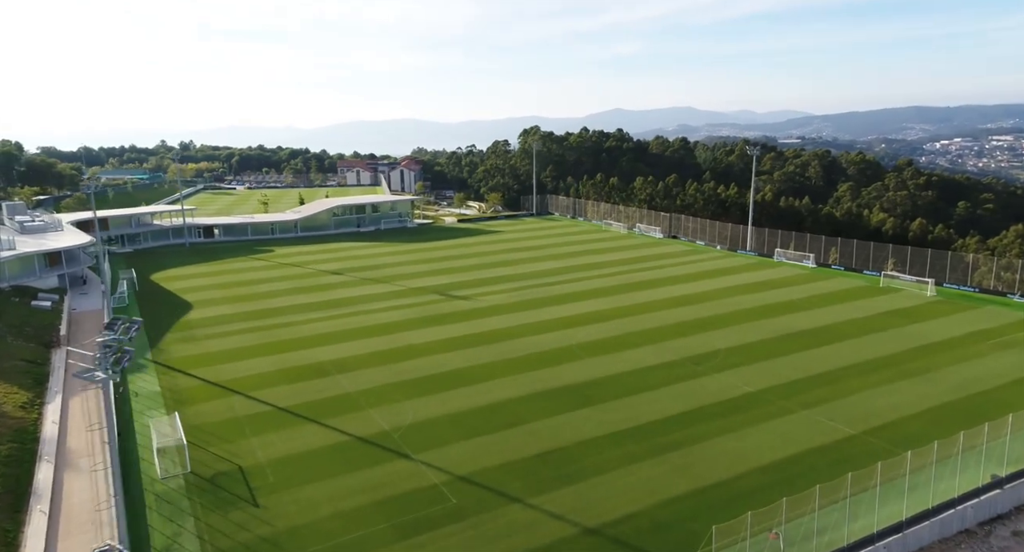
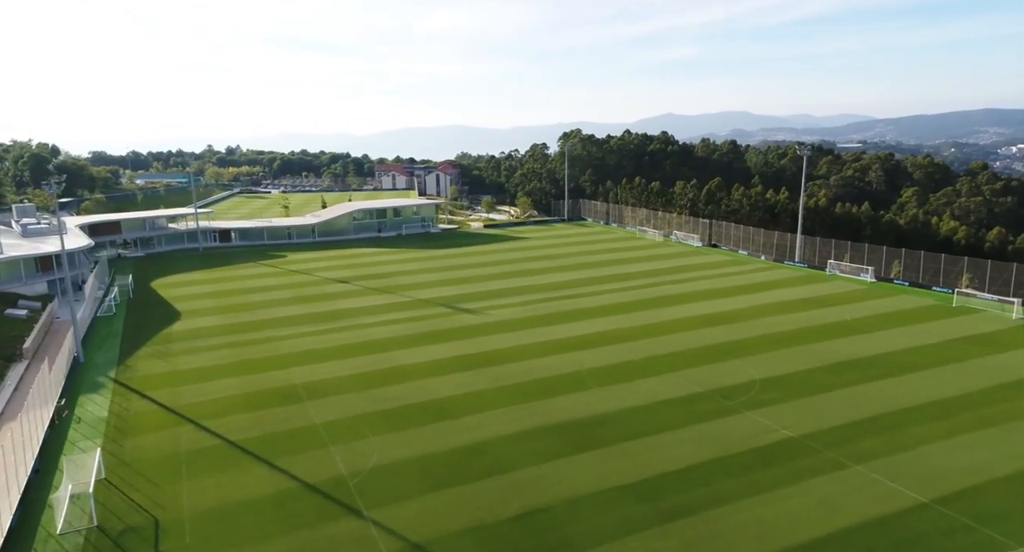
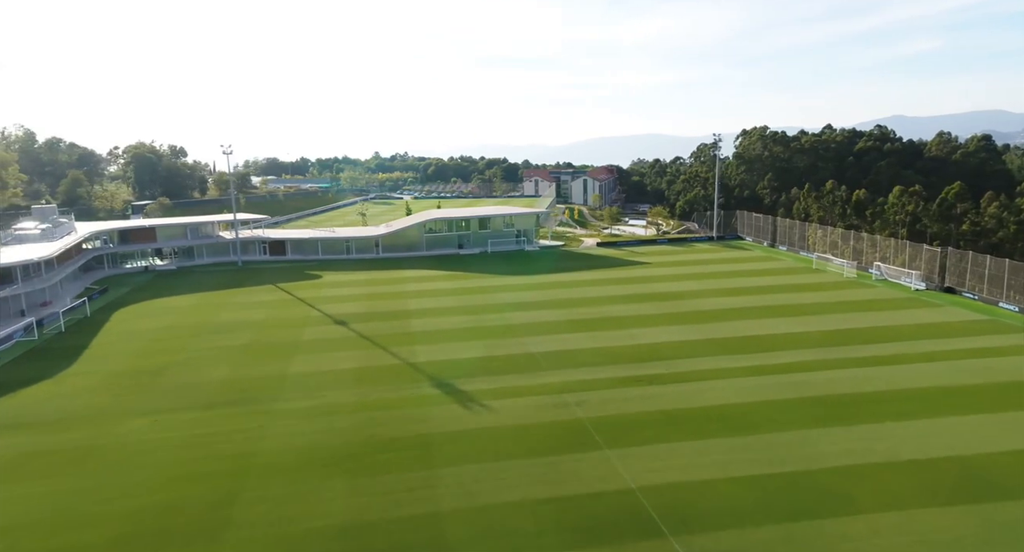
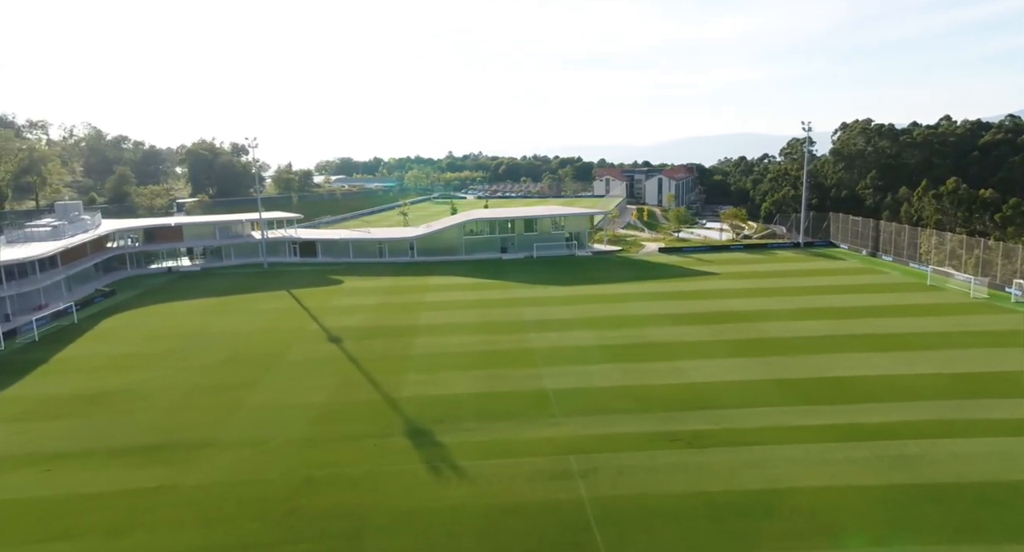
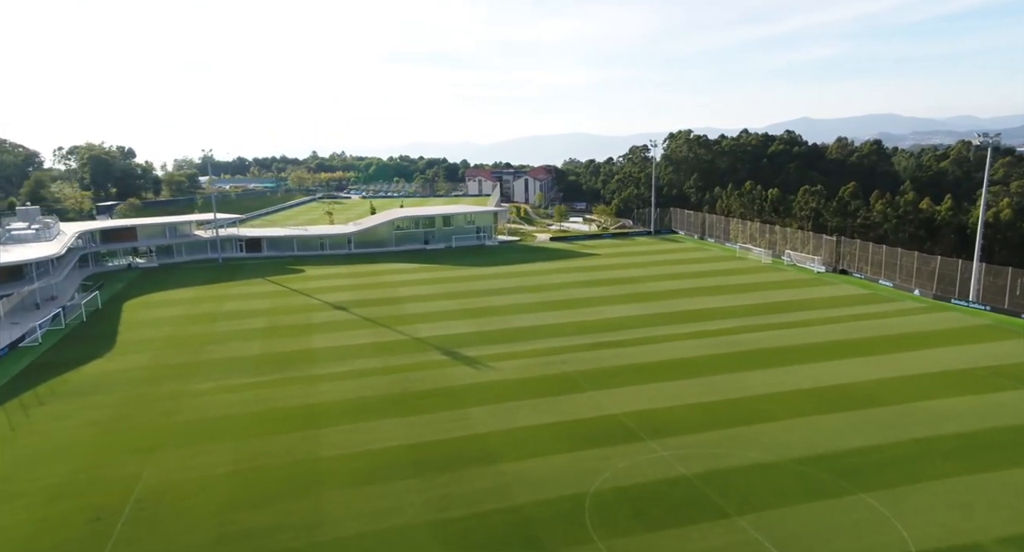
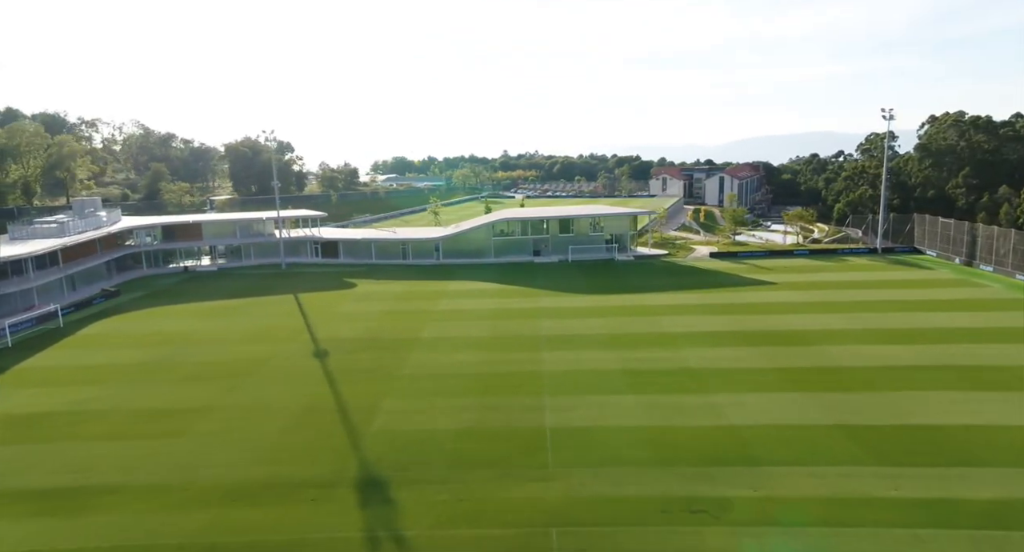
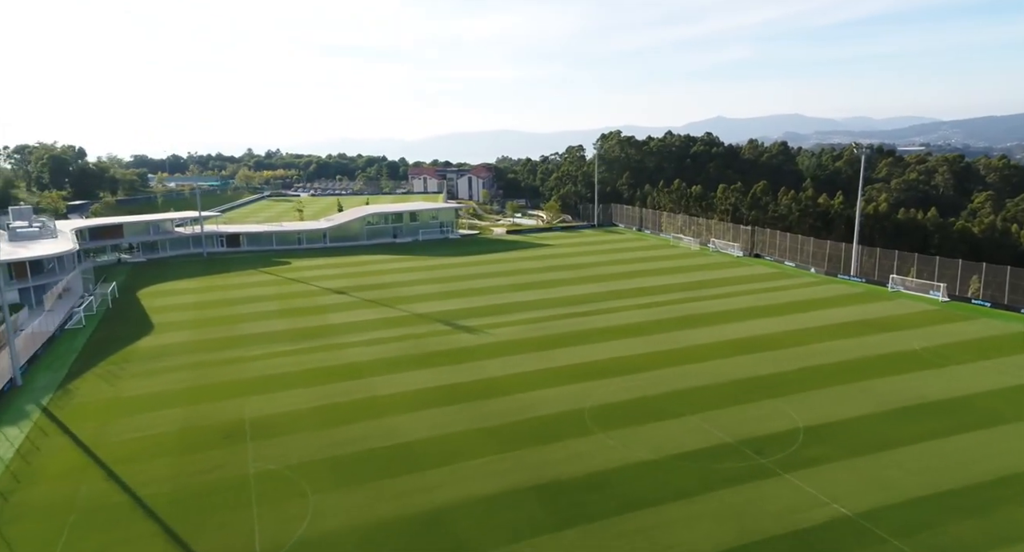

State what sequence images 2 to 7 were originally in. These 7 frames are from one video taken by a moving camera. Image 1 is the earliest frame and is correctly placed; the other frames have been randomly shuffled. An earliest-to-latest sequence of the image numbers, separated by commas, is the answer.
2, 7, 5, 3, 4, 6
